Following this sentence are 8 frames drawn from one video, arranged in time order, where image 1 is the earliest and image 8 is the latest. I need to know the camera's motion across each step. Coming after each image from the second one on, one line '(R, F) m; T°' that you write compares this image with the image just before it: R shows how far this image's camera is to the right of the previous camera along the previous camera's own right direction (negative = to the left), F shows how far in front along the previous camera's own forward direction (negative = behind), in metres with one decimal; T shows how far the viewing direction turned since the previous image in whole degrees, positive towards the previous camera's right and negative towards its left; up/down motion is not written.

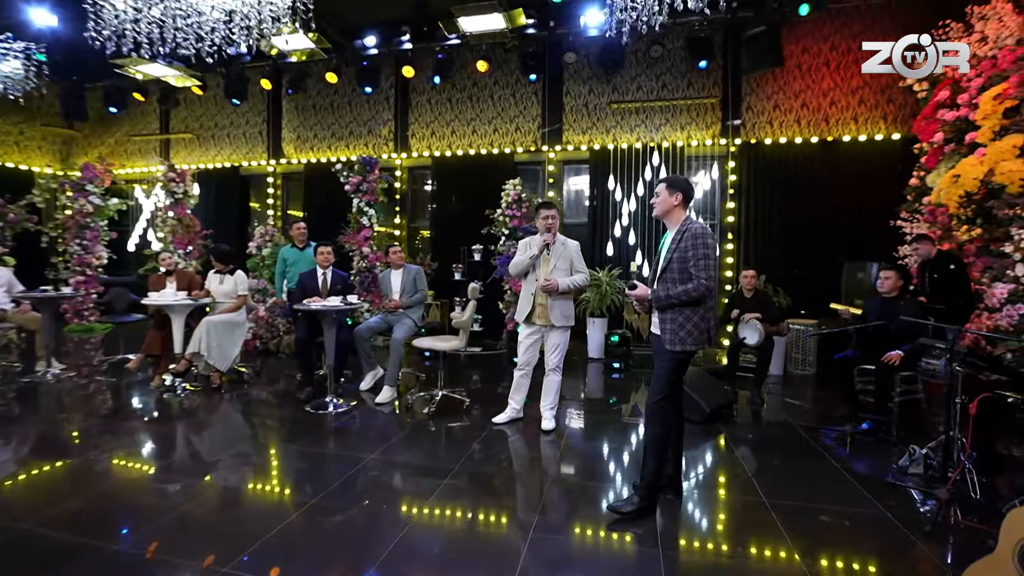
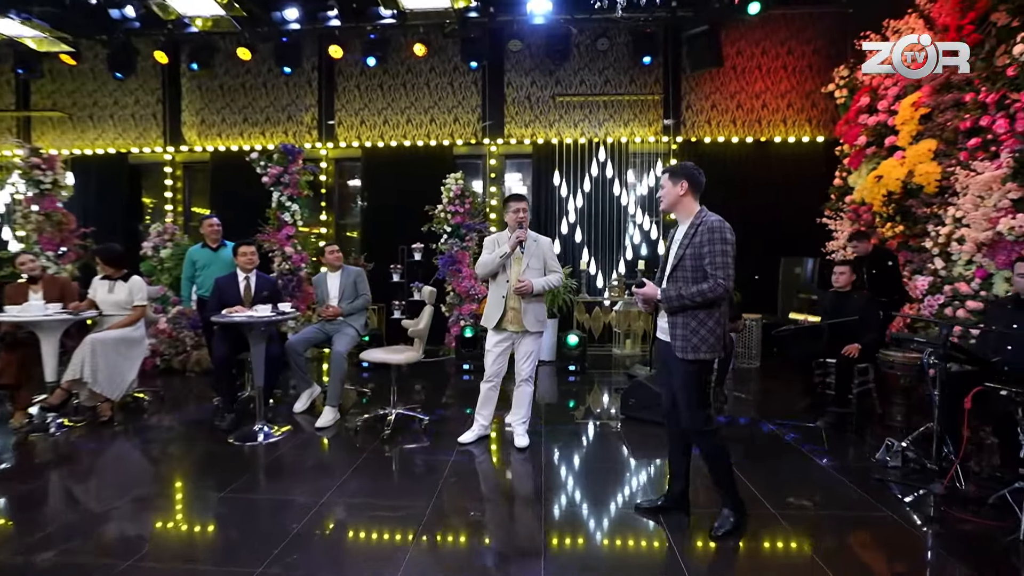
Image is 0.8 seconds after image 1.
(-0.3, +0.4) m; +9°
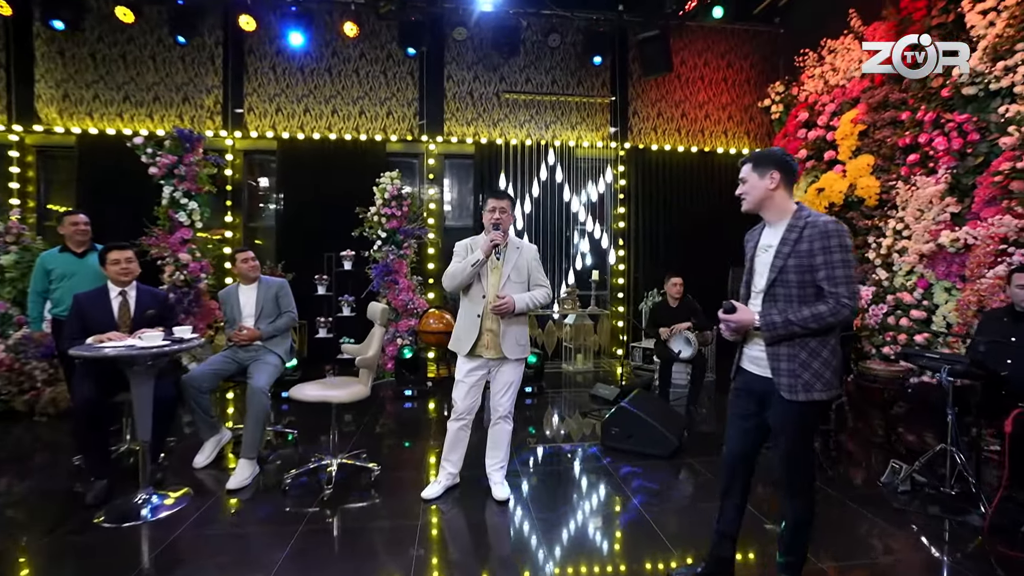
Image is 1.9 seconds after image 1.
(-0.3, +0.6) m; +10°
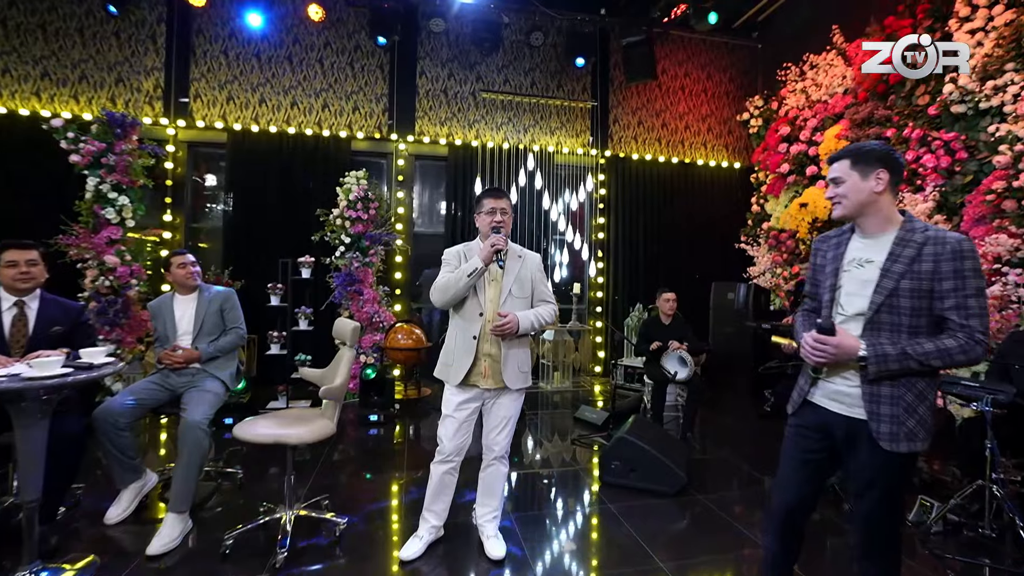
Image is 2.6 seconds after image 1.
(-0.2, +0.4) m; +5°
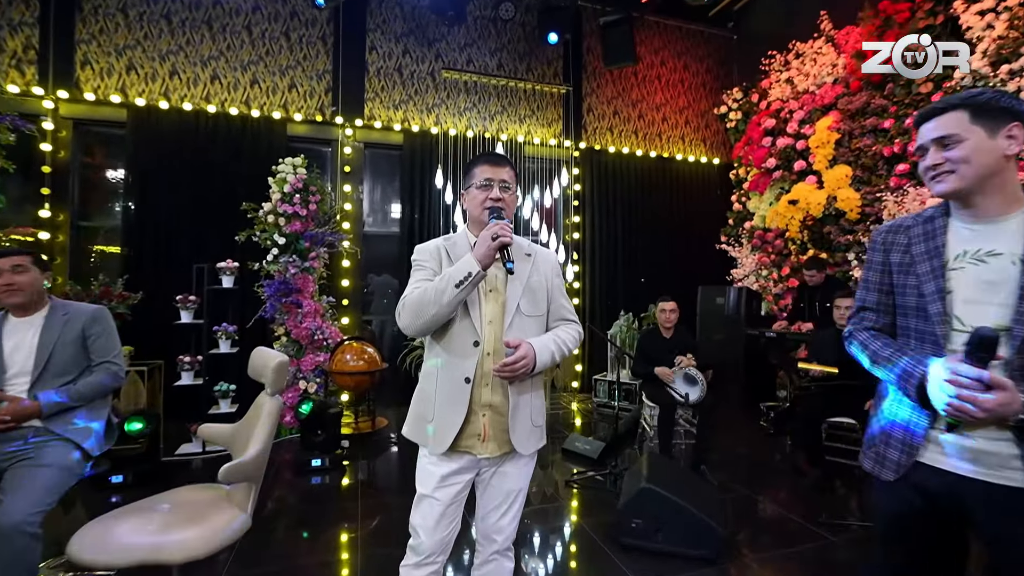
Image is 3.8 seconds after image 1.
(-0.2, +0.7) m; +6°
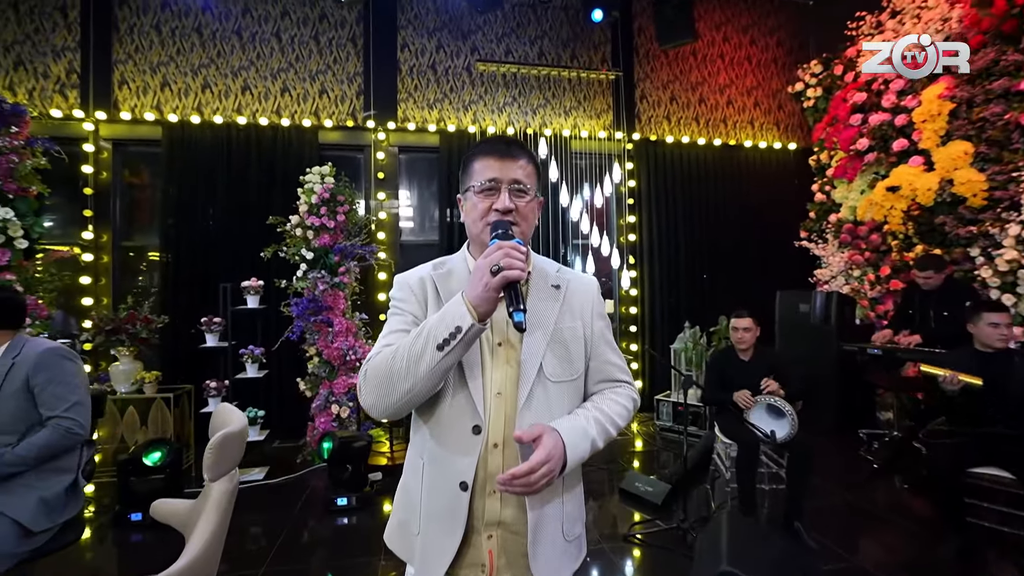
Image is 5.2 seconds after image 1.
(+0.1, +0.5) m; -7°
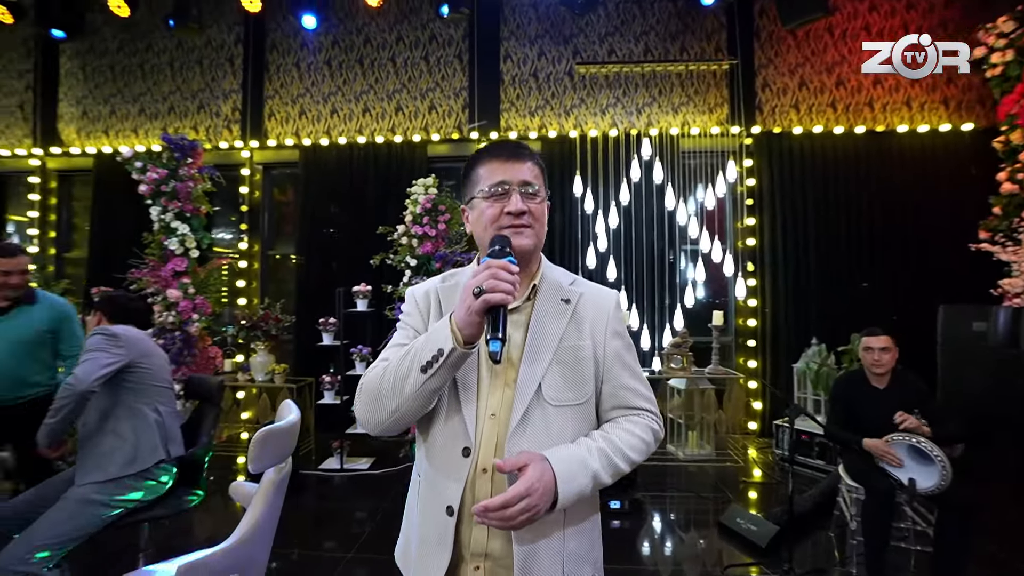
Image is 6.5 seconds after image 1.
(+0.2, +0.1) m; -15°
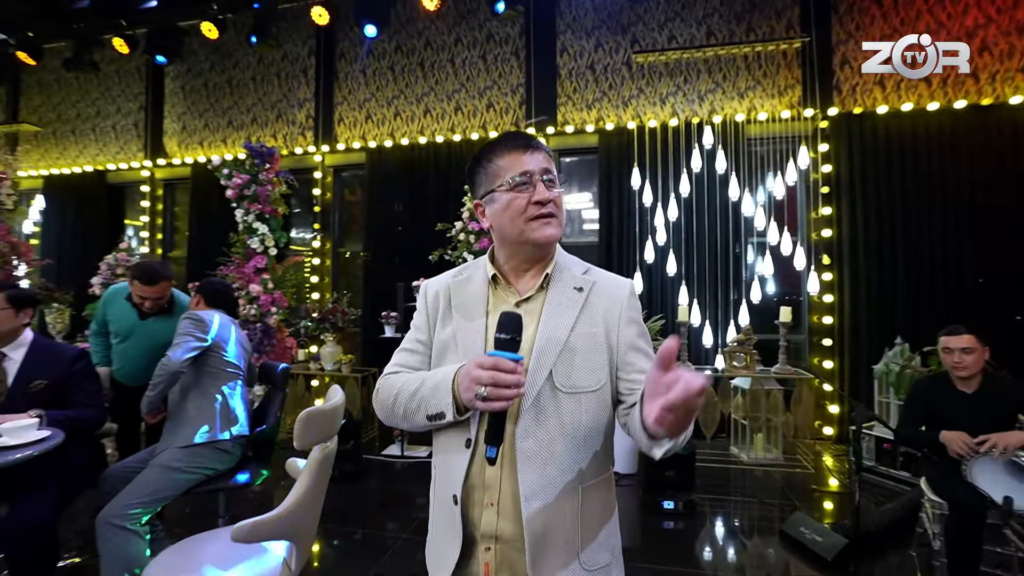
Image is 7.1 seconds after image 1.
(+0.1, 0.0) m; -8°
